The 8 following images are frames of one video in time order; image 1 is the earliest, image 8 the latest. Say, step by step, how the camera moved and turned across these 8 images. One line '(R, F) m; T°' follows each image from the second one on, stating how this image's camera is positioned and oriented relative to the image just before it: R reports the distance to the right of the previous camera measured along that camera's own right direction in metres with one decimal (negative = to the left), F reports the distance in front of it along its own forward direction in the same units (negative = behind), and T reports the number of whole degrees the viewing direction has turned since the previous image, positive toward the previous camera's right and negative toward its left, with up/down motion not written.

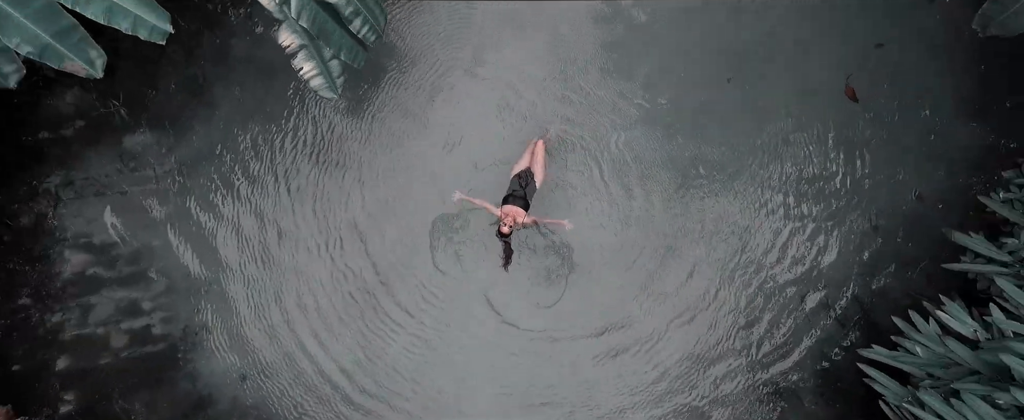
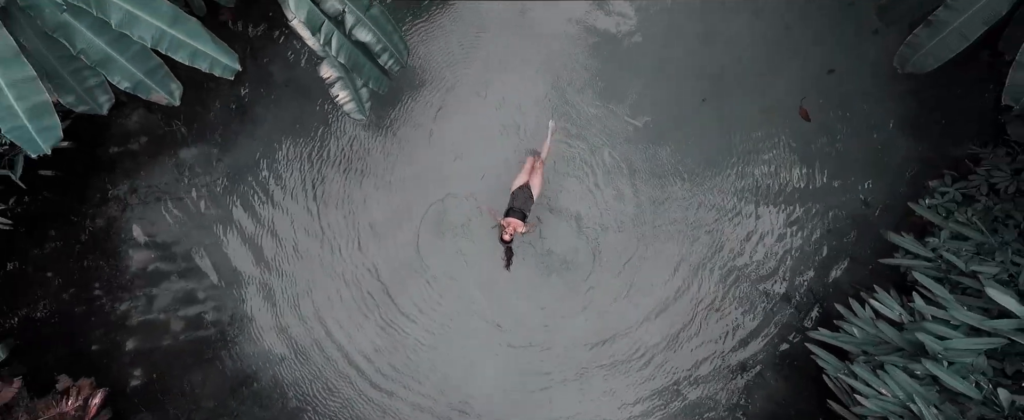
(+0.3, -0.5) m; -3°
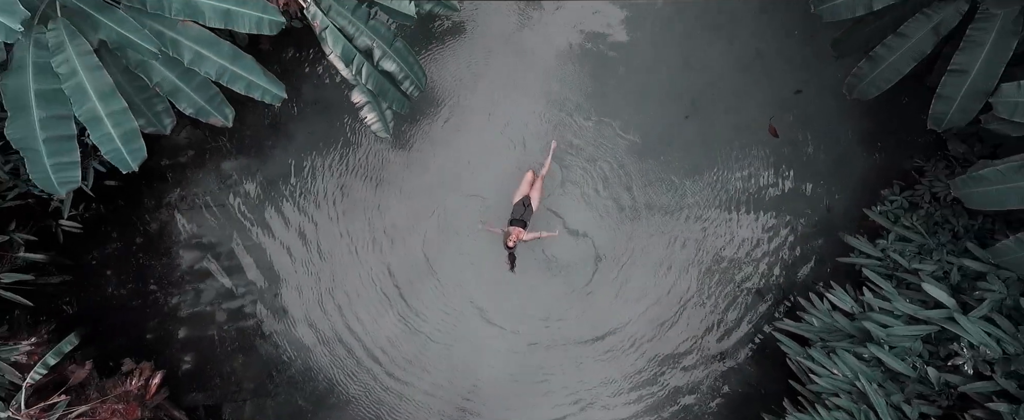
(0.0, -0.5) m; 0°
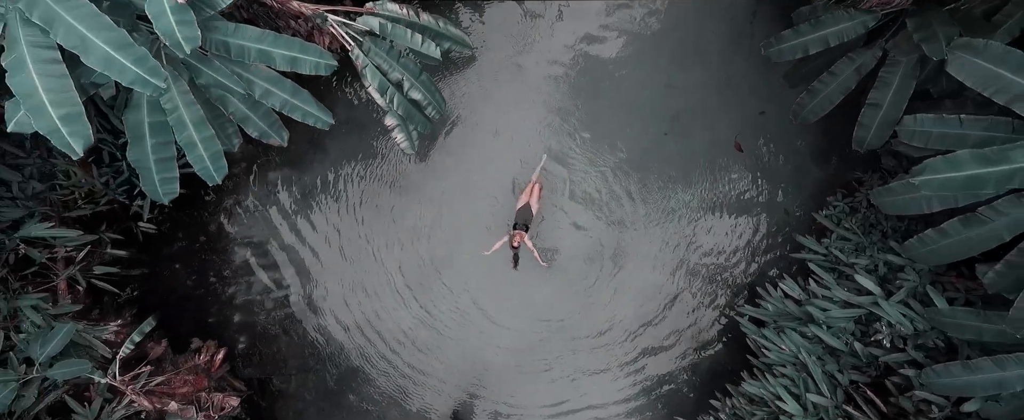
(0.0, -0.7) m; 0°
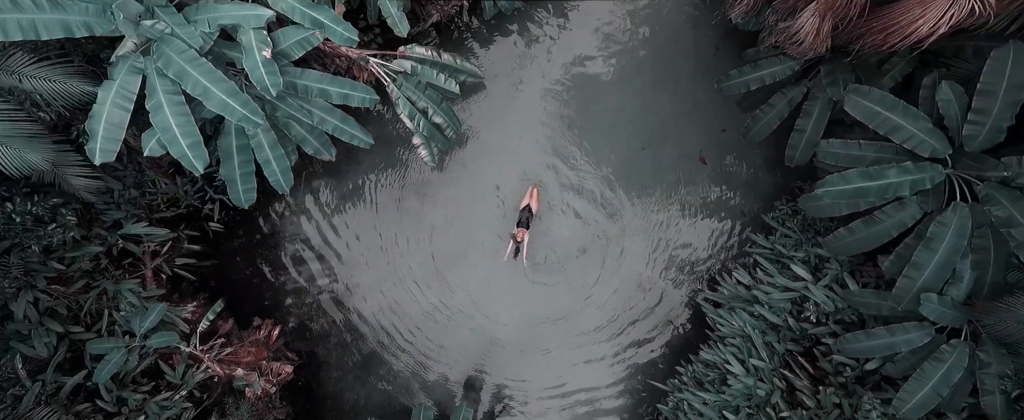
(0.0, -1.0) m; 0°
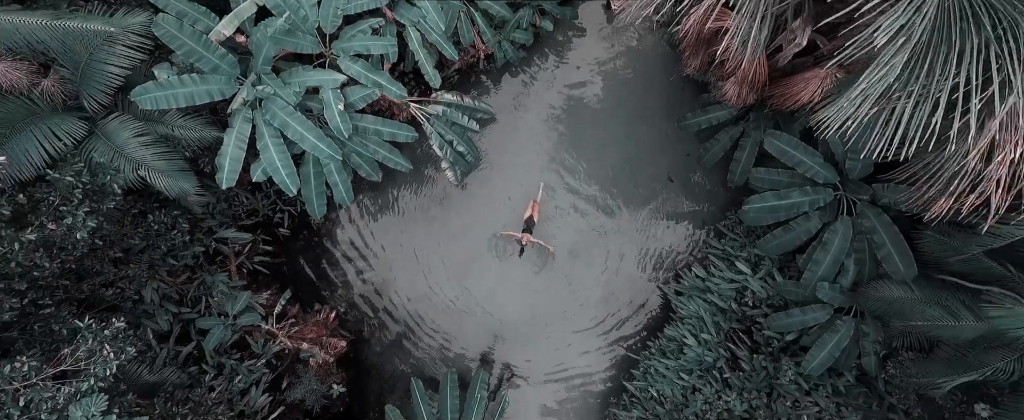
(-0.1, -1.5) m; 0°
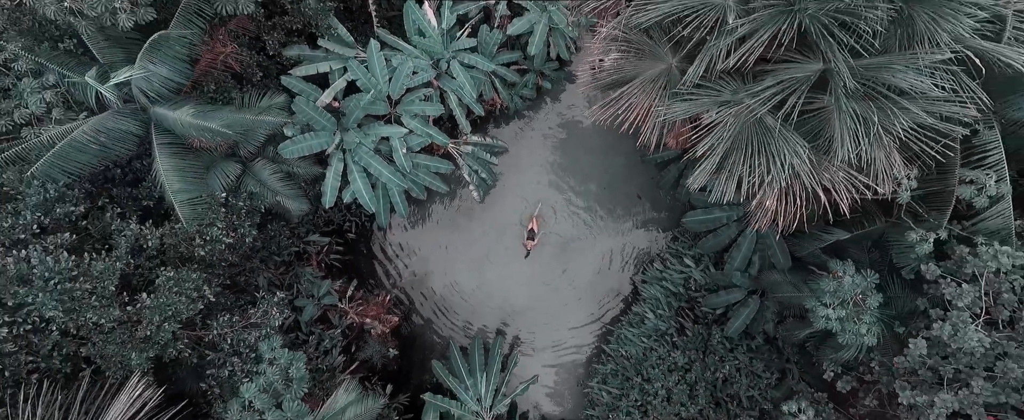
(-0.1, -2.4) m; 0°
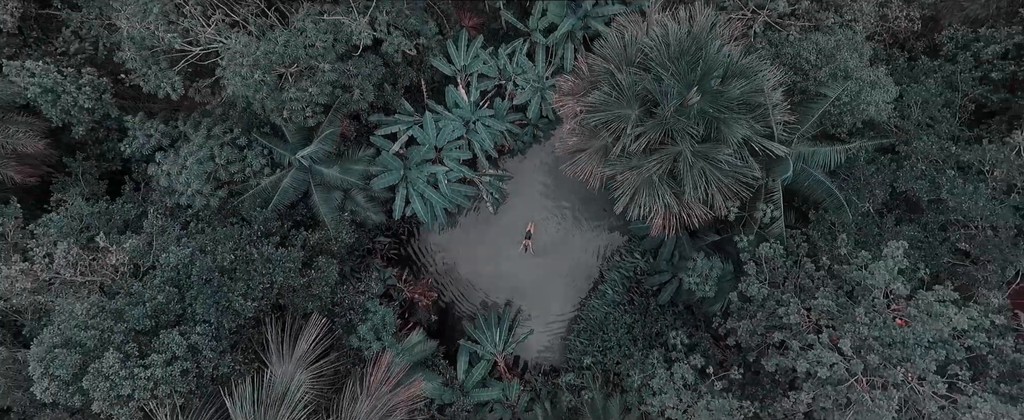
(-0.1, -4.1) m; 0°
